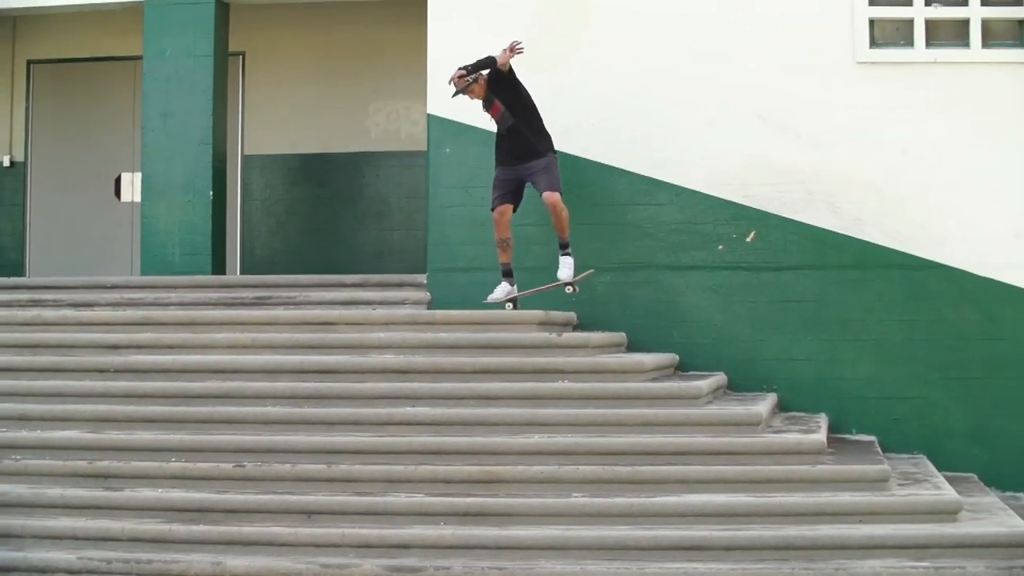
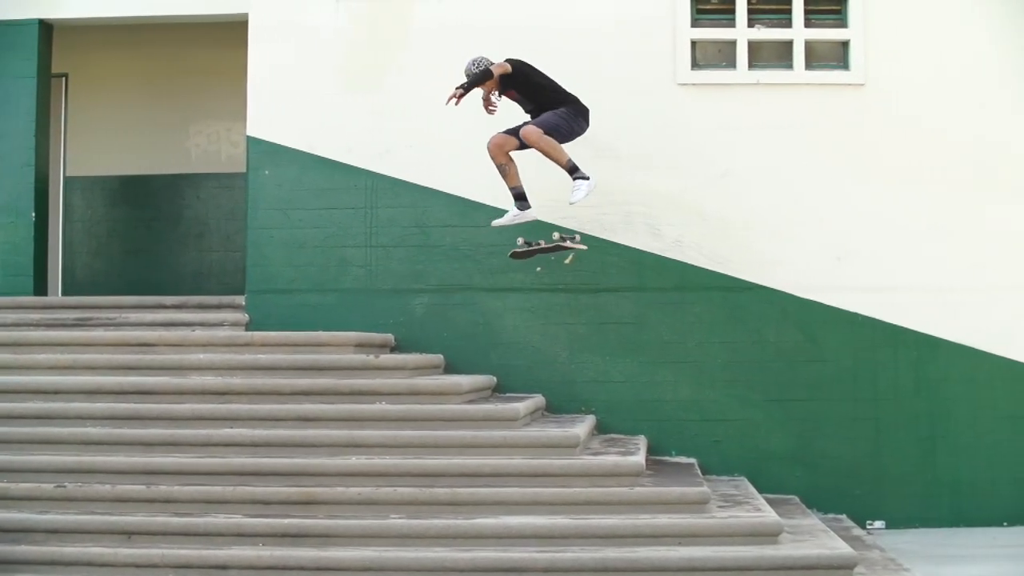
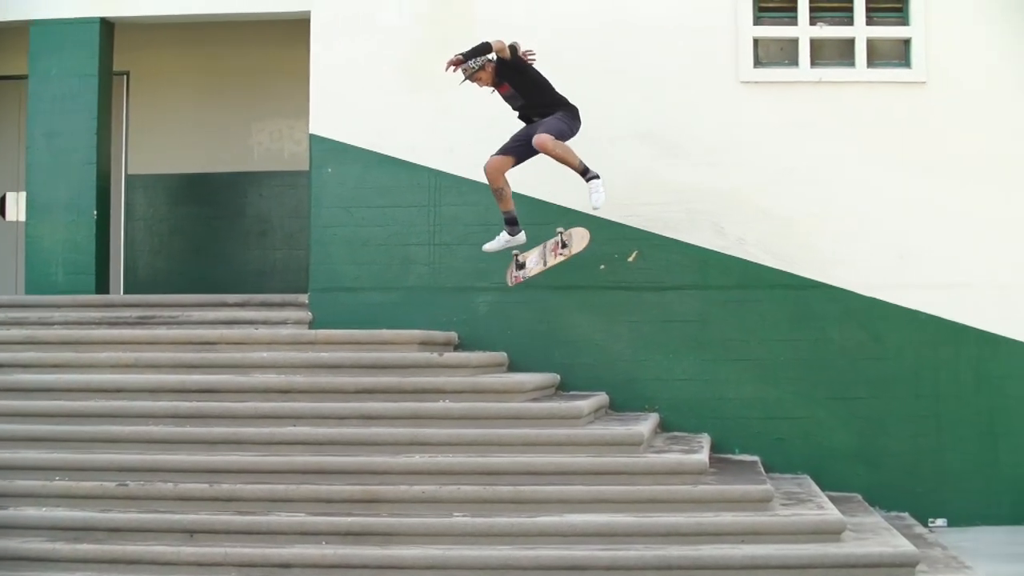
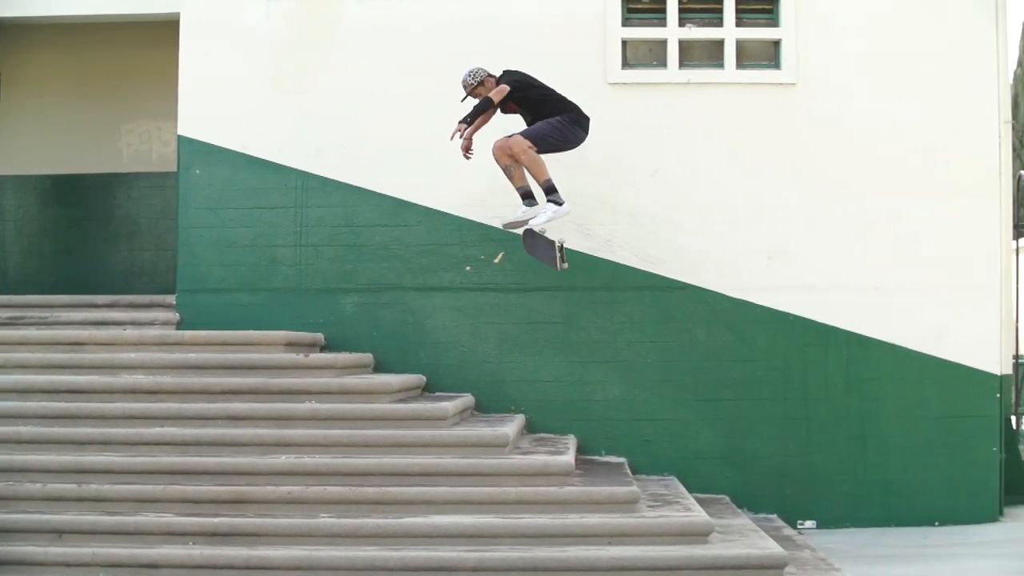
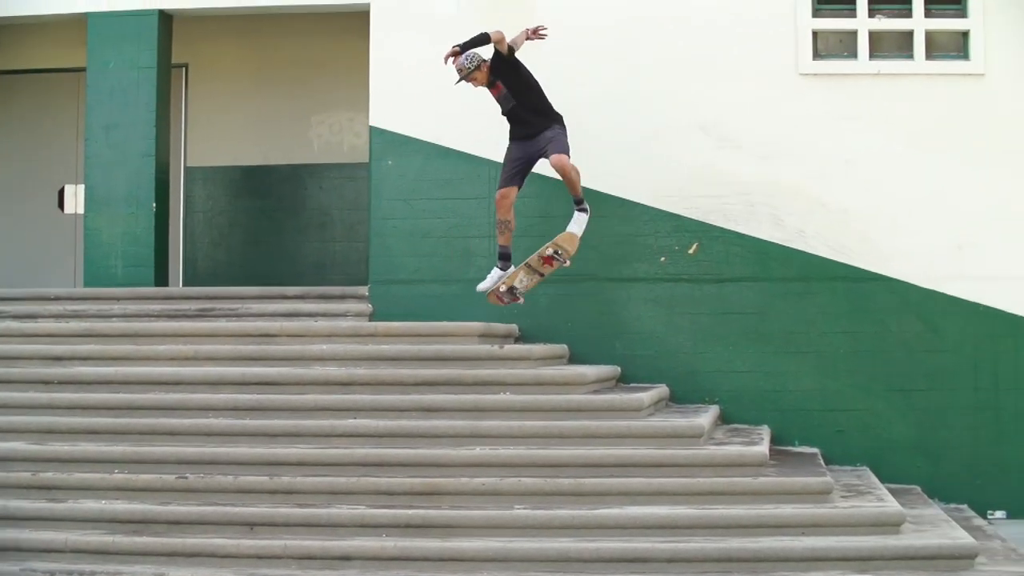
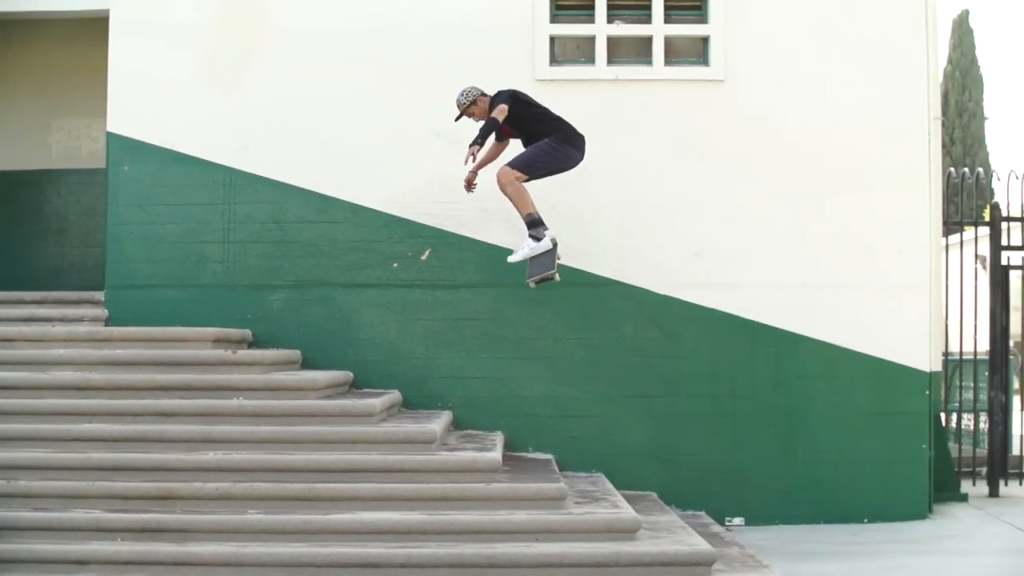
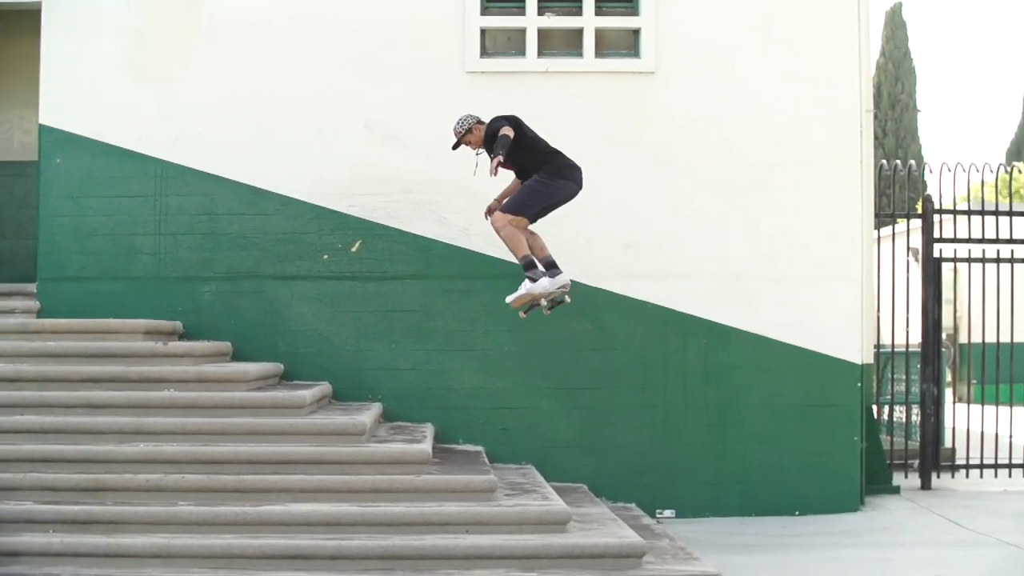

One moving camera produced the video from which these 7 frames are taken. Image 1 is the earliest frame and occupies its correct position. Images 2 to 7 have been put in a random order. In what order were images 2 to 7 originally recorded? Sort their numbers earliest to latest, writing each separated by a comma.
5, 3, 2, 4, 6, 7
